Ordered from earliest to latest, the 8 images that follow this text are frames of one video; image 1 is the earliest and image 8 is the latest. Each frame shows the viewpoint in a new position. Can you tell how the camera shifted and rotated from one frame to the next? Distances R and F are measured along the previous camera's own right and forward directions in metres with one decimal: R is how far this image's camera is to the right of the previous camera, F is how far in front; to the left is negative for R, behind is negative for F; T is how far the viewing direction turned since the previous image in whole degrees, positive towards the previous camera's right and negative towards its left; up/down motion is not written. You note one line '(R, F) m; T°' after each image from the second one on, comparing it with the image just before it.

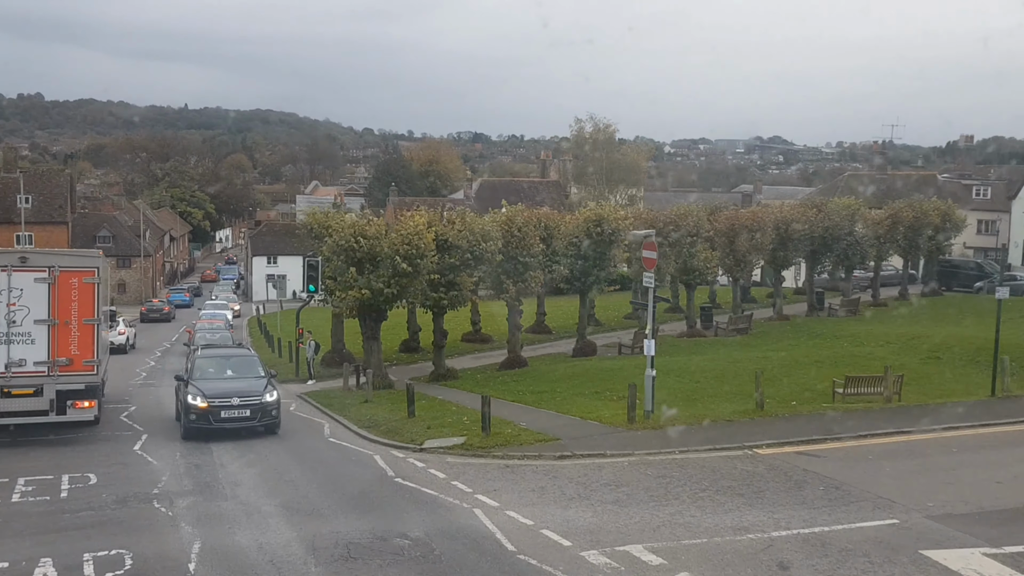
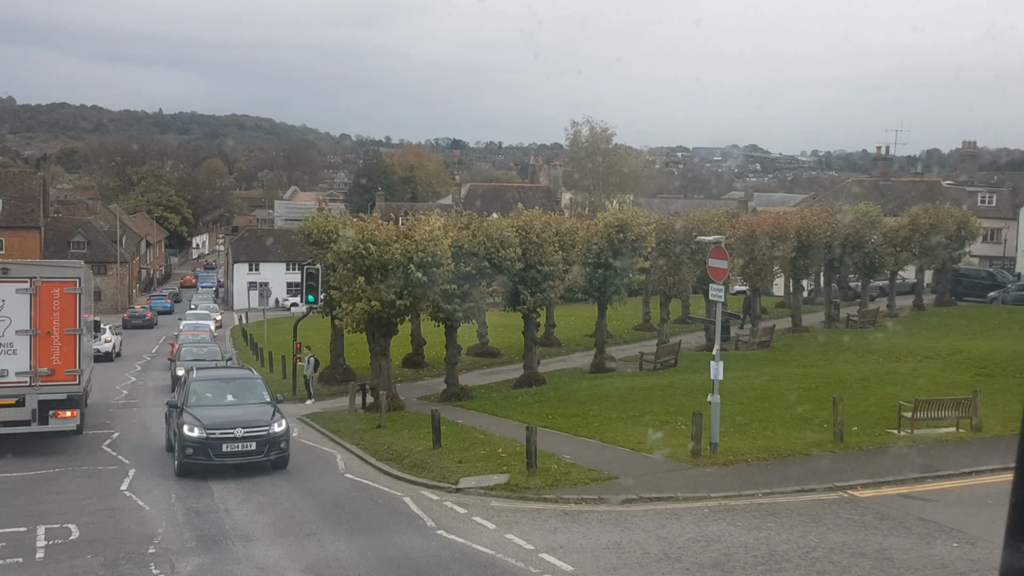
(-1.1, +2.1) m; +1°
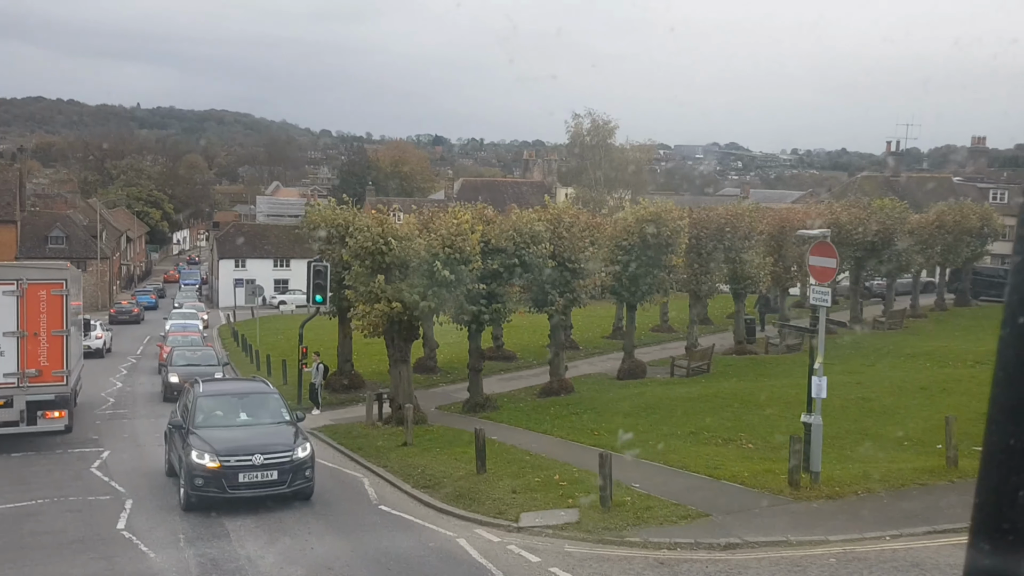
(-1.2, +2.2) m; +1°
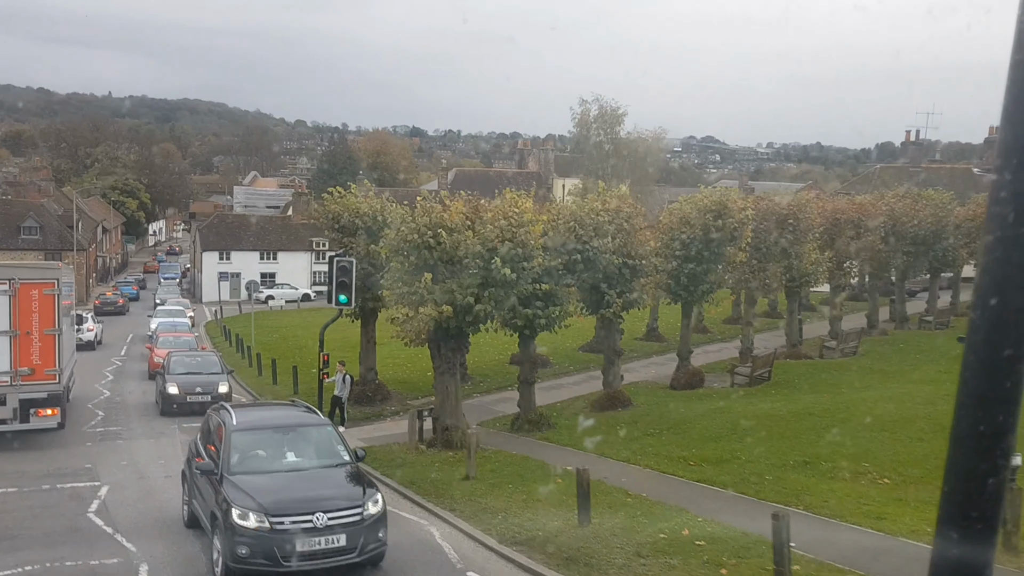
(-1.7, +2.9) m; +1°
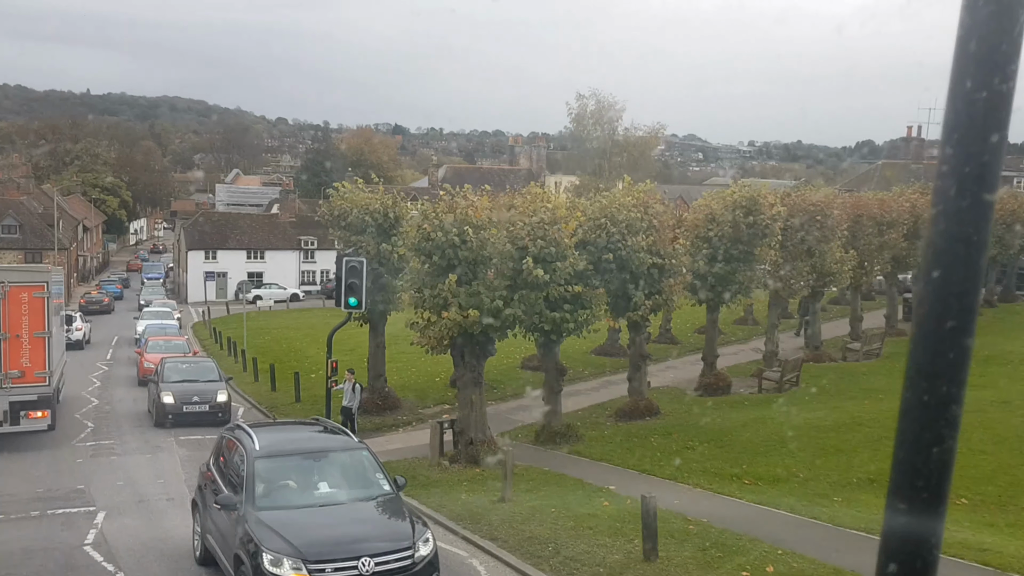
(-0.8, +1.3) m; +1°
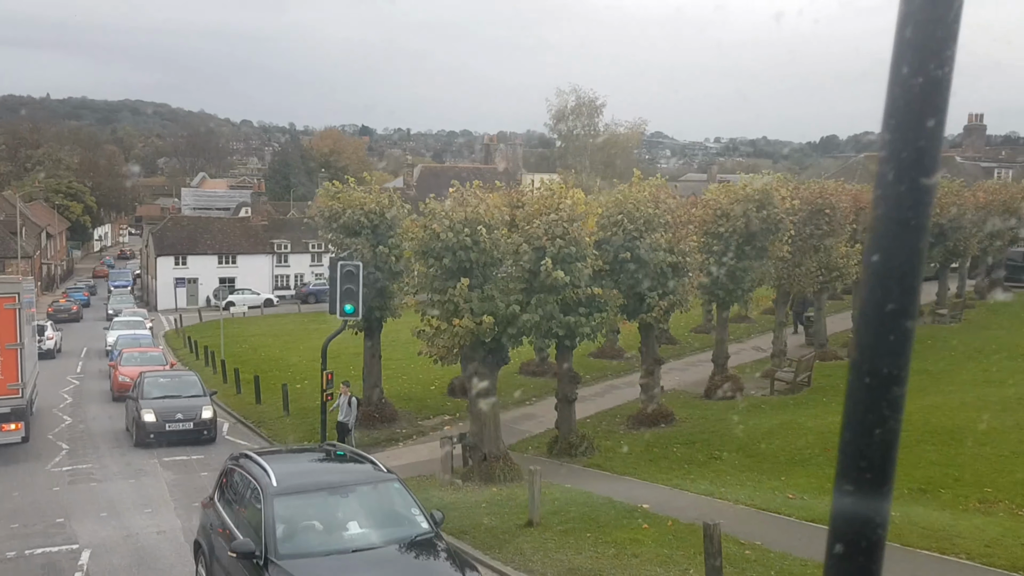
(-0.7, +1.1) m; +2°
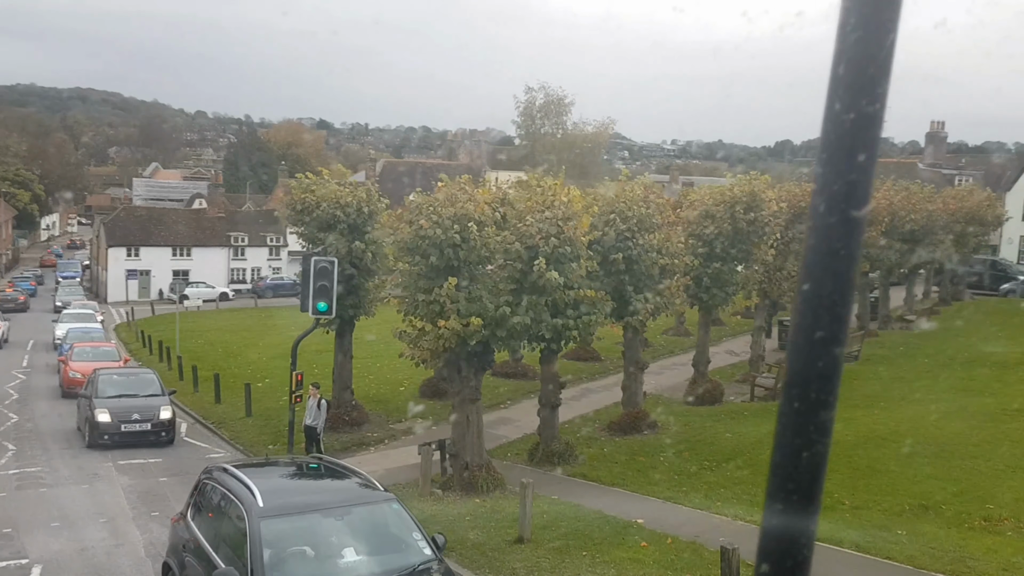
(-0.5, +0.8) m; +3°
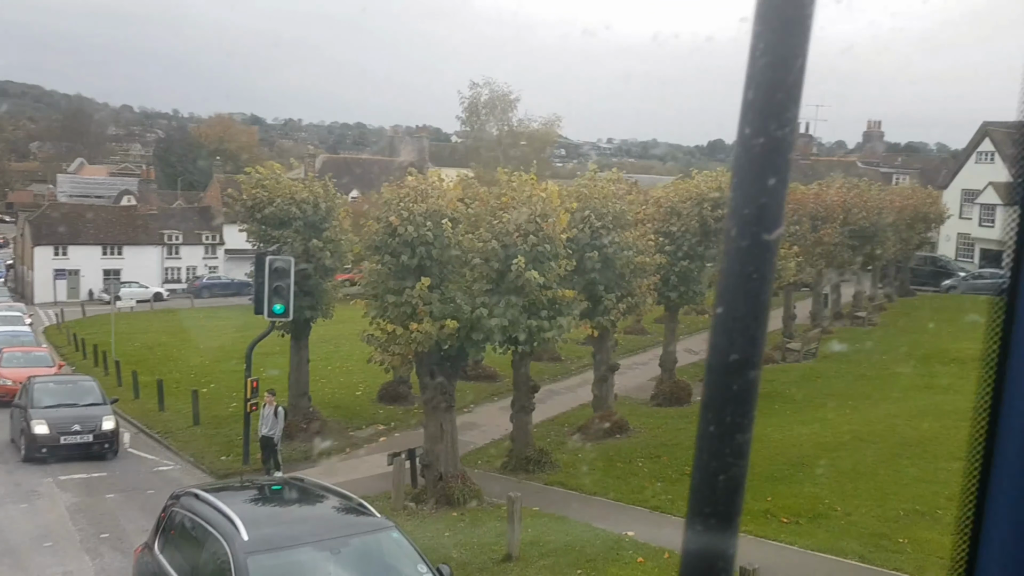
(-0.6, +0.7) m; +4°
